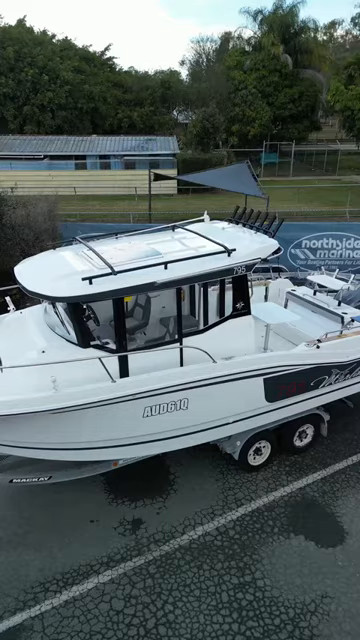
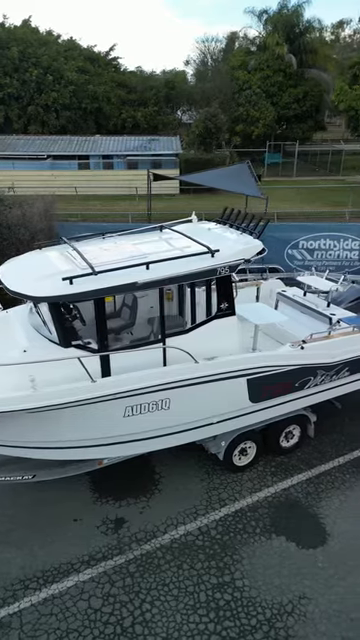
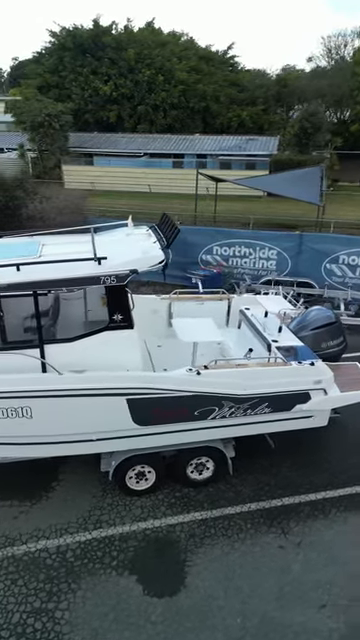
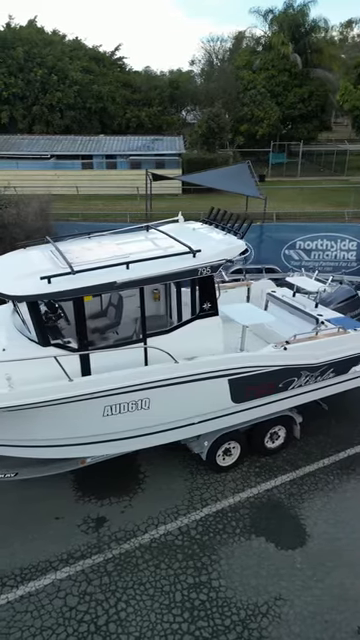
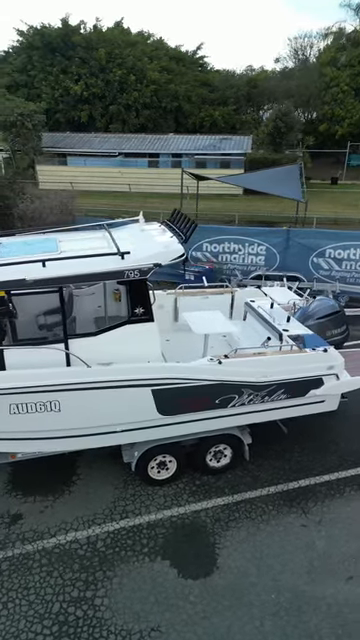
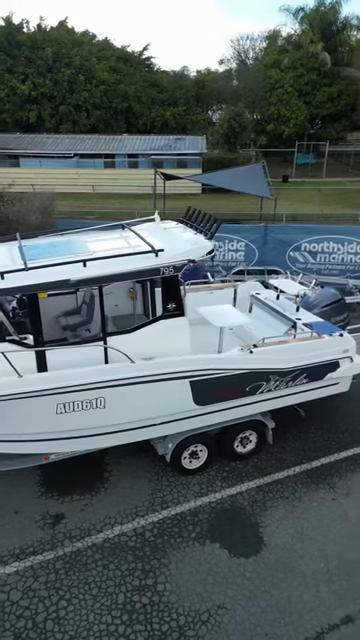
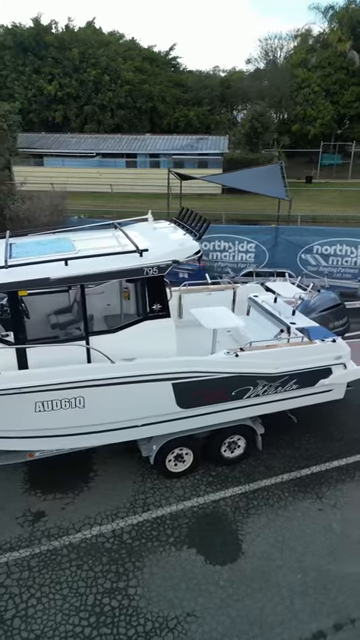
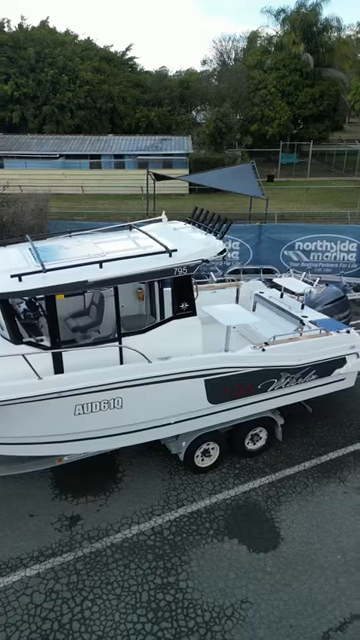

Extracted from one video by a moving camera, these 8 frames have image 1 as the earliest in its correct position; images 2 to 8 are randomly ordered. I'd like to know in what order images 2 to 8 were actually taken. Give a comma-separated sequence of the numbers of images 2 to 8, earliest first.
2, 4, 8, 6, 7, 5, 3
